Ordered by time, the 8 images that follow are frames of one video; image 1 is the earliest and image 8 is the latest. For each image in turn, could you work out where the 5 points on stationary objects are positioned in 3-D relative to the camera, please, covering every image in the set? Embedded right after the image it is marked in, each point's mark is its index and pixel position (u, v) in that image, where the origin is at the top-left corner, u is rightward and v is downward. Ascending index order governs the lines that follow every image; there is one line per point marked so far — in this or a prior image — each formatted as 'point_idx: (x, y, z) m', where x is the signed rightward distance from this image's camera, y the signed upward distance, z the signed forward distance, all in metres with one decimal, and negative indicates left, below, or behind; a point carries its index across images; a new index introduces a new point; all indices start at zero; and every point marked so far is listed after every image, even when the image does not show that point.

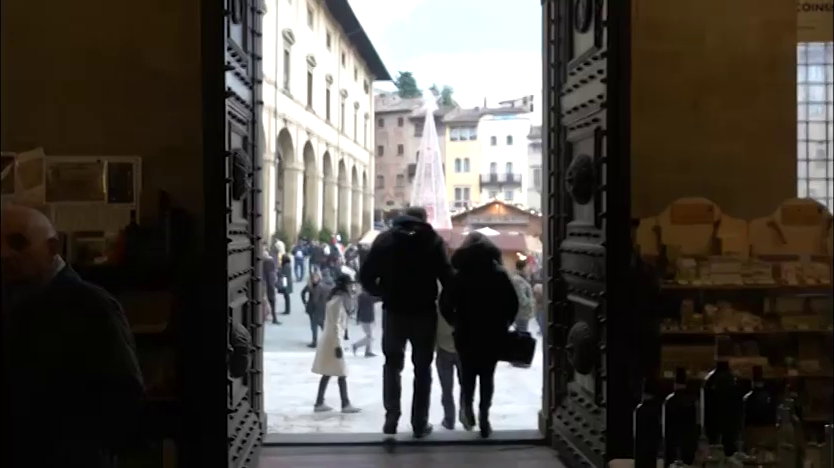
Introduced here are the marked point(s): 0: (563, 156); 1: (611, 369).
0: (+1.0, +0.5, +4.5) m
1: (+1.0, -0.7, +3.7) m
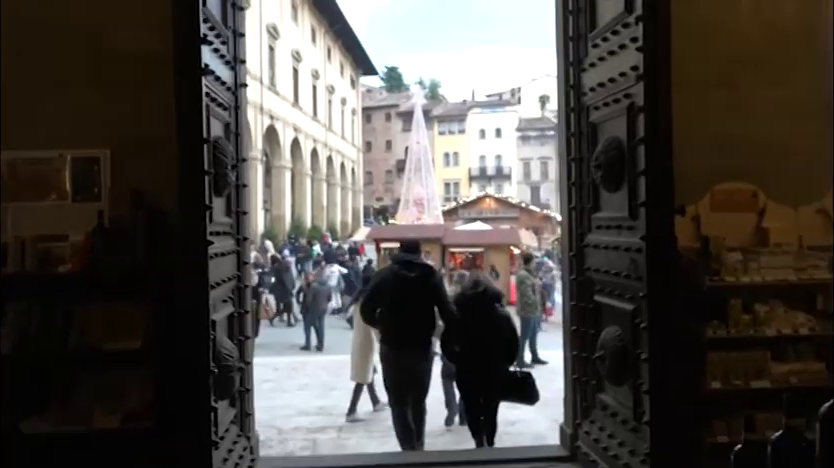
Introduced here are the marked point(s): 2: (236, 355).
0: (+1.0, +0.6, +4.0) m
1: (+1.1, -0.7, +3.3) m
2: (-1.0, -0.6, +3.7) m
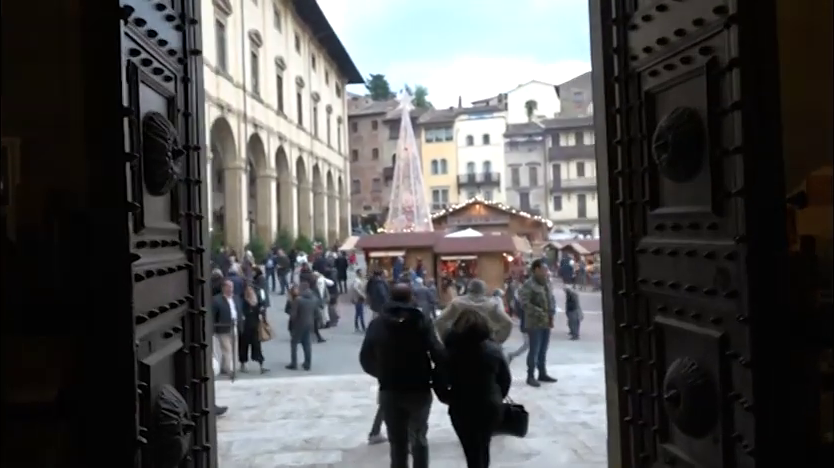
0: (+1.0, +0.5, +3.1) m
1: (+1.2, -0.7, +2.4) m
2: (-0.9, -0.7, +2.7) m
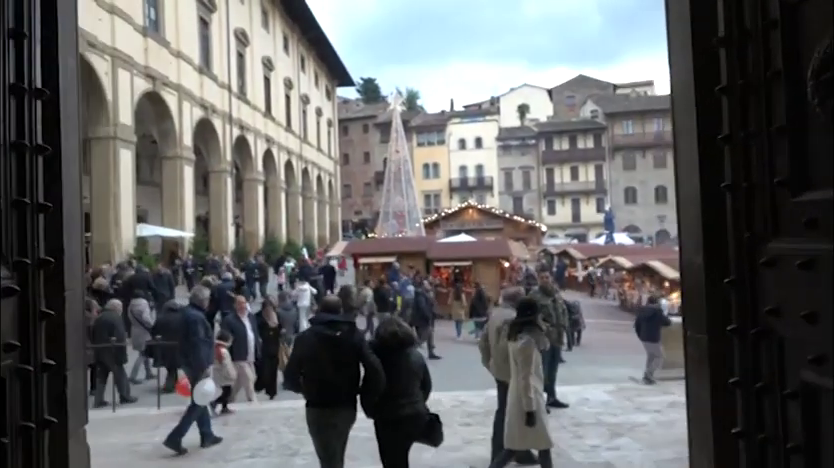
0: (+1.0, +0.5, +1.9) m
1: (+1.1, -0.7, +1.2) m
2: (-0.9, -0.7, +1.5) m
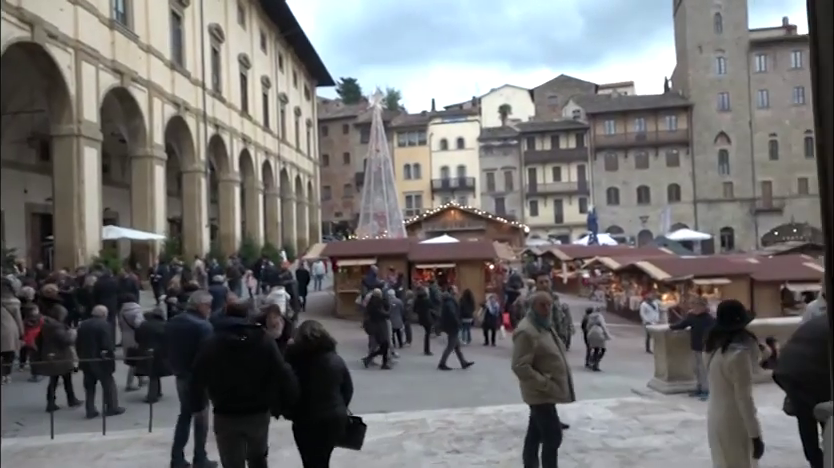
0: (+0.9, +0.6, +1.0) m
1: (+1.1, -0.7, +0.2) m
2: (-1.0, -0.7, +0.5) m
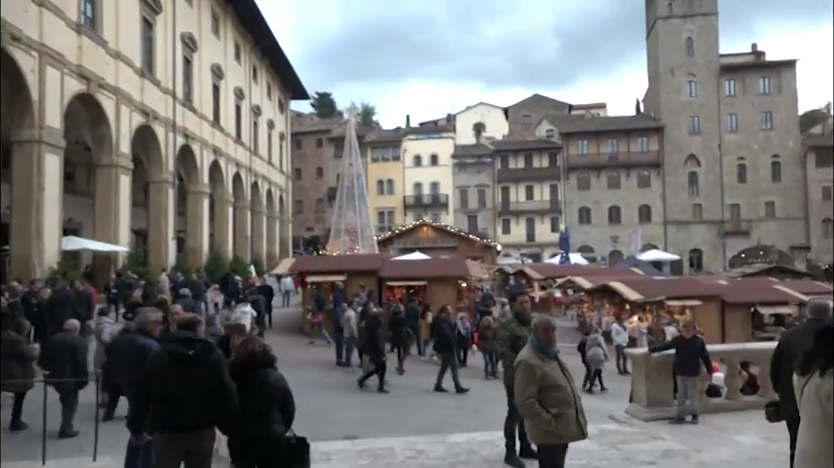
0: (+0.9, +0.5, +0.6) m
1: (+1.1, -0.7, -0.2) m
2: (-1.0, -0.7, 0.0) m
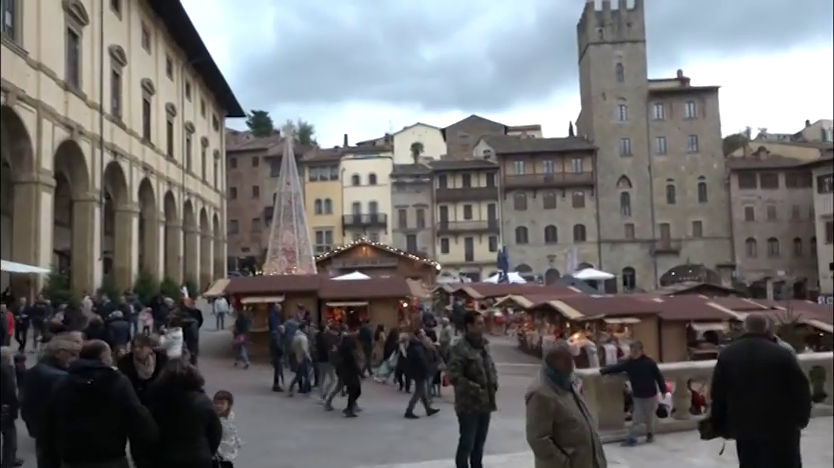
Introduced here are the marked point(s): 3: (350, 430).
0: (+1.0, +0.5, +0.3) m
1: (+1.3, -0.7, -0.5) m
2: (-0.9, -0.6, -0.5) m
3: (-1.1, -3.3, +11.8) m
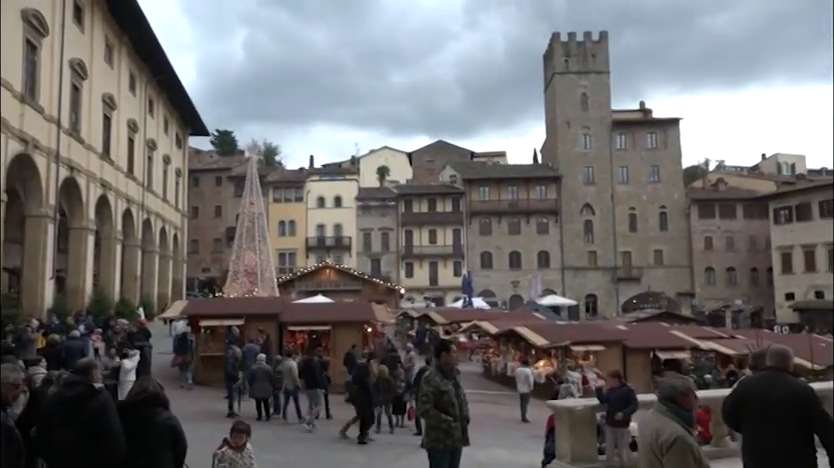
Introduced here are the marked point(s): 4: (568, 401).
0: (+1.0, +0.5, 0.0) m
1: (+1.3, -0.6, -0.8) m
2: (-0.8, -0.6, -0.9) m
3: (-1.7, -3.7, +11.2) m
4: (+1.9, -2.1, +8.7) m
